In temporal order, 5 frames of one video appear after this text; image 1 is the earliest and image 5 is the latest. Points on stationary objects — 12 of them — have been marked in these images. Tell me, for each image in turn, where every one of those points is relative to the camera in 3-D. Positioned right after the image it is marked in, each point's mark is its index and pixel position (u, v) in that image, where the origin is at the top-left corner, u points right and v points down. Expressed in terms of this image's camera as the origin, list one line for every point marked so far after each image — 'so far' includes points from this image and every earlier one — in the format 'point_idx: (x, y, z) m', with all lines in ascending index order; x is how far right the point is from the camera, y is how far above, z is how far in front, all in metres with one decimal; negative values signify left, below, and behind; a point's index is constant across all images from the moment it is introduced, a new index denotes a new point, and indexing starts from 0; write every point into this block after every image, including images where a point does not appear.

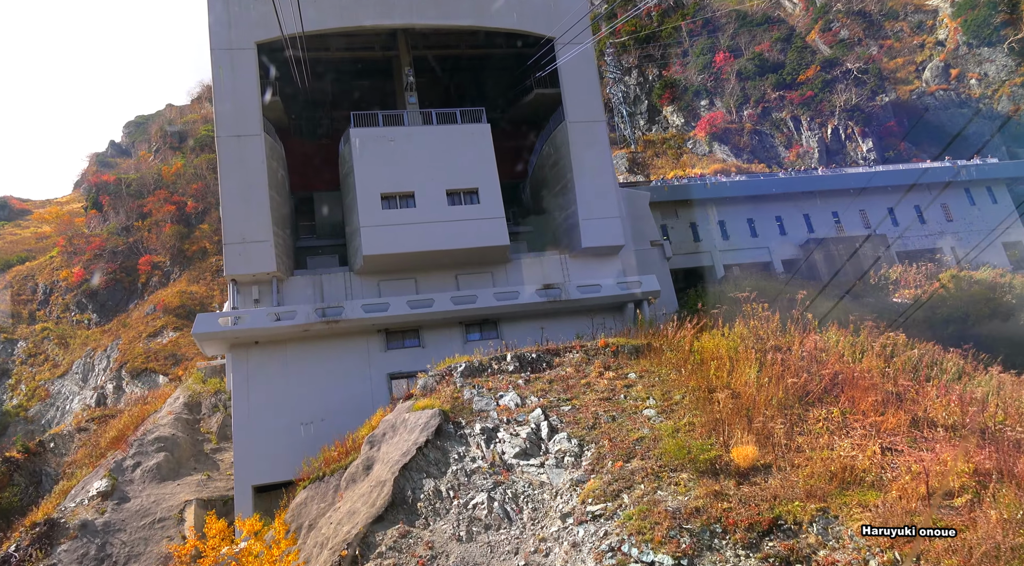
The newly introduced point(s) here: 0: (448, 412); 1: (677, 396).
0: (-1.4, -2.8, +16.5) m
1: (+3.4, -2.4, +15.7) m
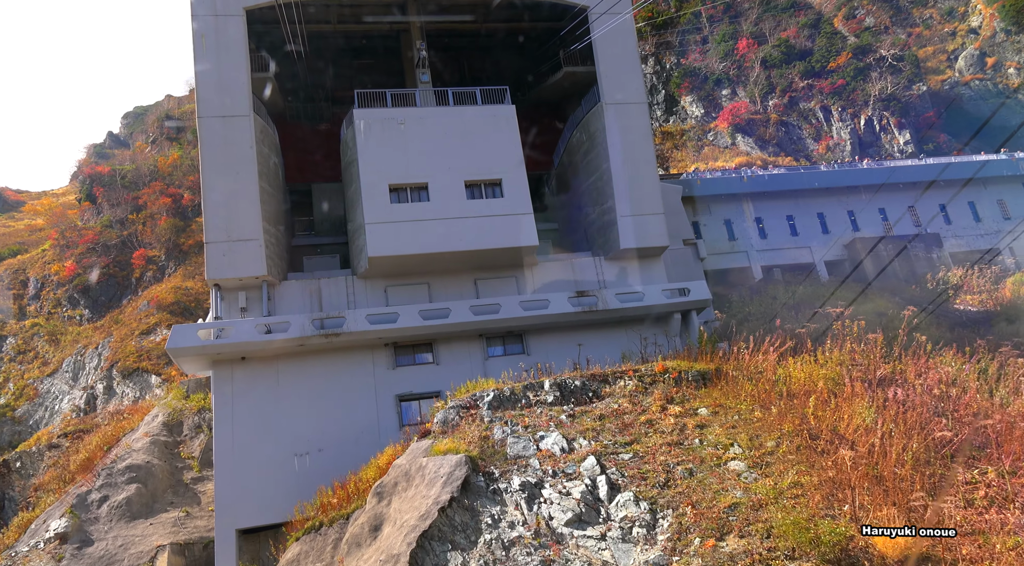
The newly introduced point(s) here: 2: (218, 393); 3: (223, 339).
0: (-0.6, -3.1, +13.1) m
1: (+4.2, -2.6, +12.3) m
2: (-7.7, -2.9, +19.8) m
3: (-7.4, -1.4, +19.4) m
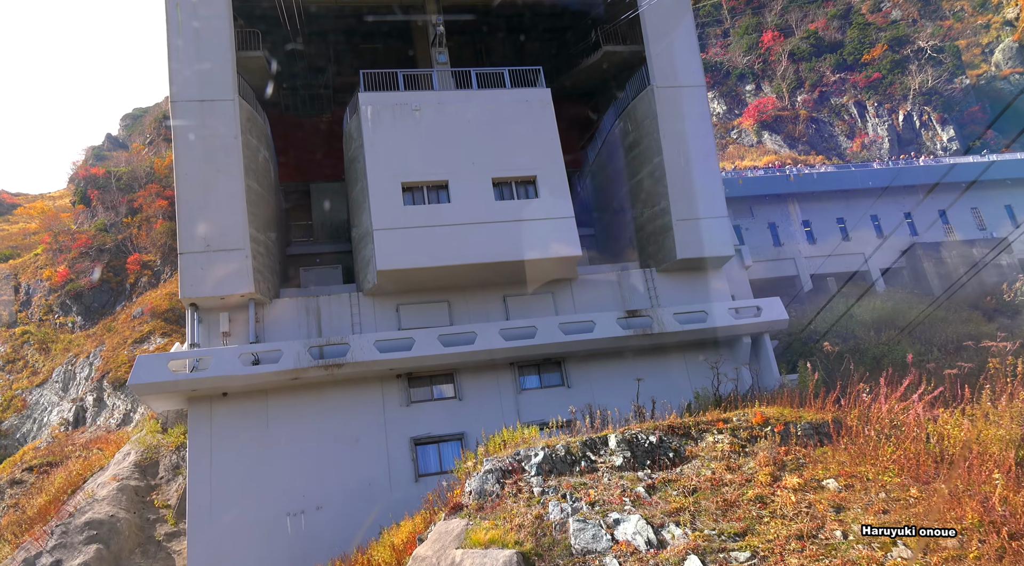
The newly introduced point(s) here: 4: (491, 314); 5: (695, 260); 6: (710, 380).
0: (+0.3, -3.4, +9.5) m
1: (+5.1, -3.0, +8.7) m
2: (-6.8, -3.3, +16.2) m
3: (-6.5, -1.9, +15.8) m
4: (-0.5, -0.8, +18.3) m
5: (+4.5, +0.6, +18.7) m
6: (+4.9, -2.4, +18.1) m
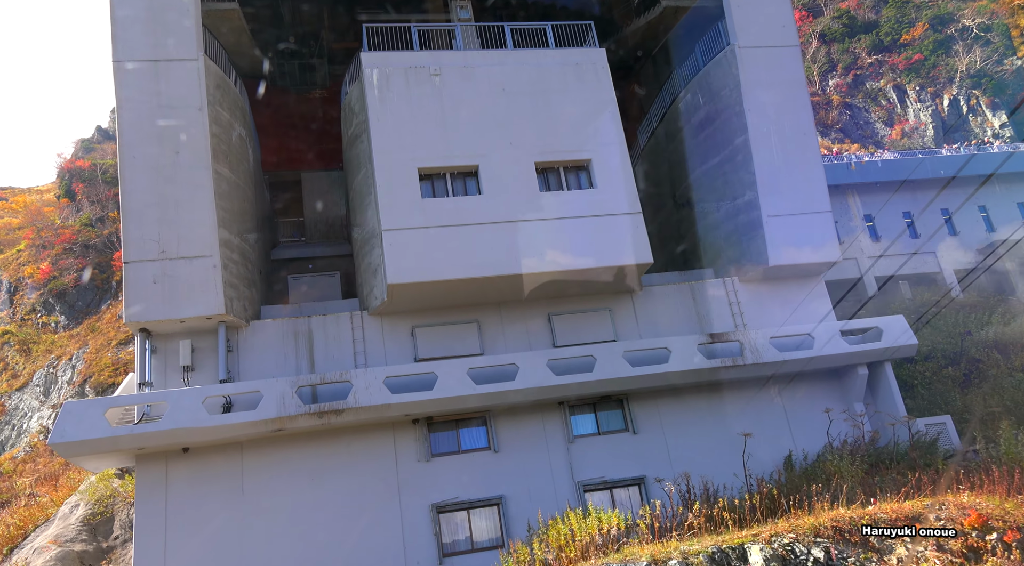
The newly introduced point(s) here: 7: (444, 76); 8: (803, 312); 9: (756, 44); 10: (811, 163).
0: (+1.2, -3.8, +5.5) m
1: (+6.0, -3.4, +4.7) m
2: (-5.9, -3.6, +12.1) m
3: (-5.6, -2.2, +11.7) m
4: (+0.4, -1.0, +14.3) m
5: (+5.4, +0.3, +14.6) m
6: (+5.8, -2.7, +14.1) m
7: (-1.3, +3.9, +14.1) m
8: (+5.9, -0.6, +15.1) m
9: (+4.9, +4.8, +15.2) m
10: (+5.9, +2.3, +14.9) m
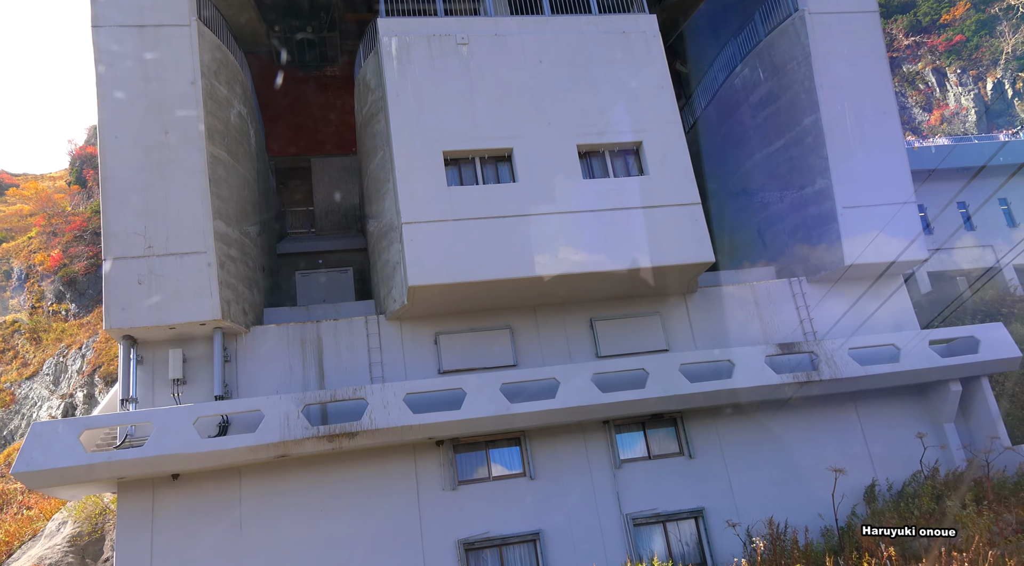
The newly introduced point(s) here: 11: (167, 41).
0: (+1.7, -3.9, +3.8) m
1: (+6.5, -3.5, +2.9) m
2: (-5.4, -3.6, +10.5) m
3: (-5.1, -2.2, +10.0) m
4: (+1.0, -1.0, +12.5) m
5: (+6.0, +0.3, +12.7) m
6: (+6.4, -2.7, +12.3) m
7: (-0.7, +3.9, +12.3) m
8: (+6.5, -0.6, +13.2) m
9: (+5.5, +4.8, +13.3) m
10: (+6.5, +2.3, +13.0) m
11: (-5.3, +3.7, +11.6) m
